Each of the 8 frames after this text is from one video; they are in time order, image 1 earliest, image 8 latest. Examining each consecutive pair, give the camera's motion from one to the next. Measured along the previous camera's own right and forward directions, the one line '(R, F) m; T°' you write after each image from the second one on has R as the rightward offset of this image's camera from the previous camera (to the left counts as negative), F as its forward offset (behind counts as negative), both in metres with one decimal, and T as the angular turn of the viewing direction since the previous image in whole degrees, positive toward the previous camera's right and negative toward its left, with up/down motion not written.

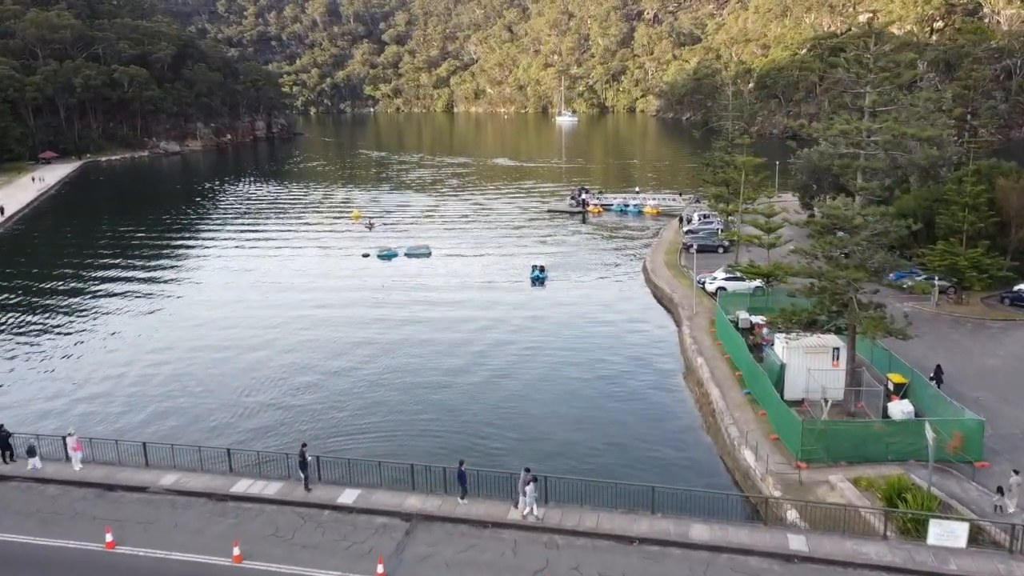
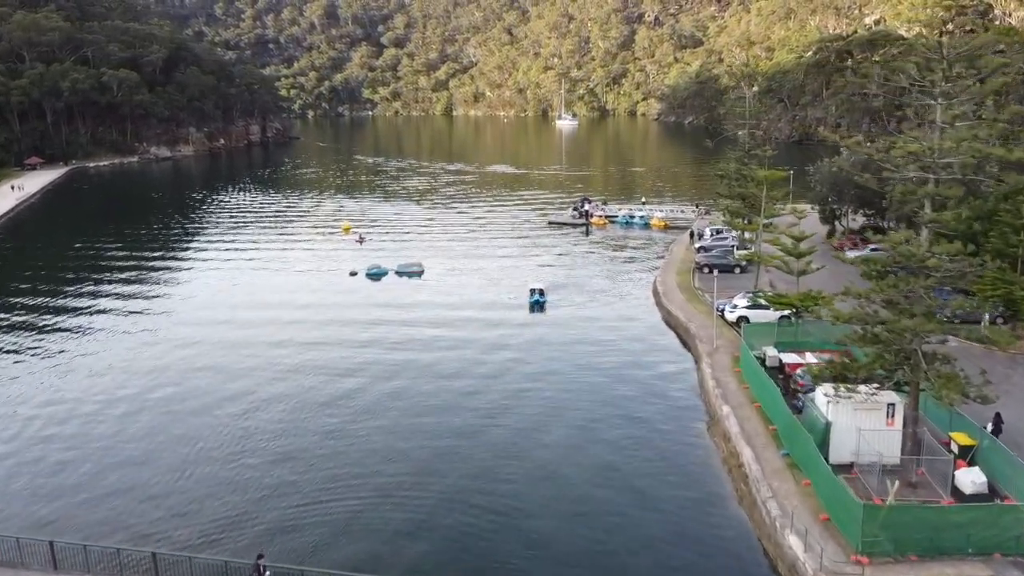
(+0.1, +4.3) m; 0°
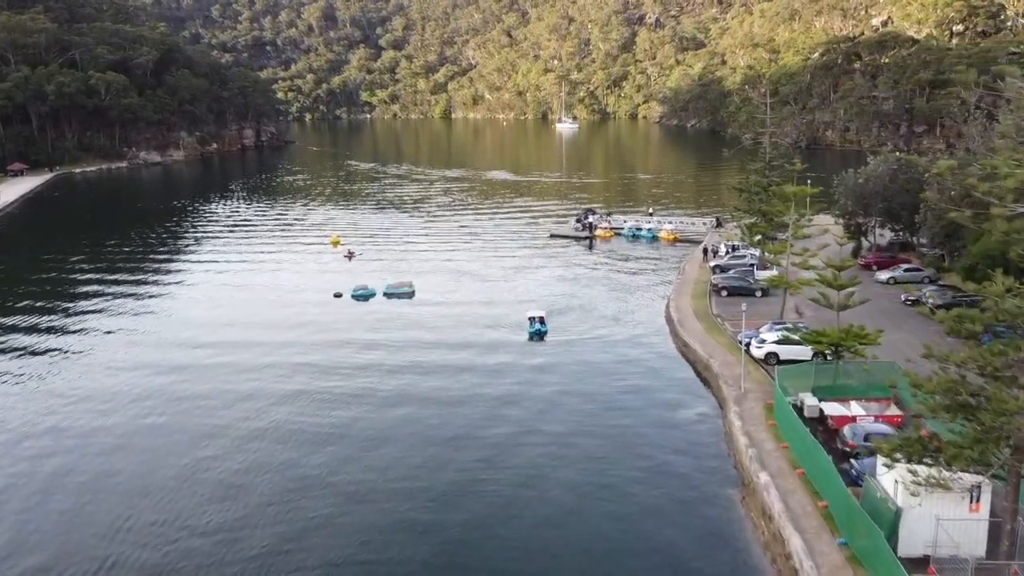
(+0.1, +4.5) m; 0°
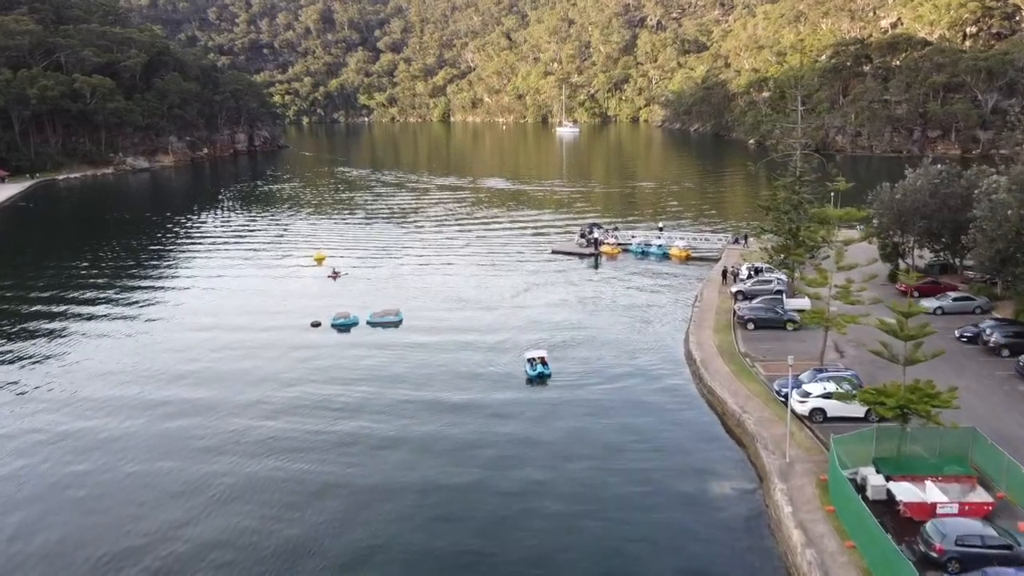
(+0.1, +5.3) m; 0°
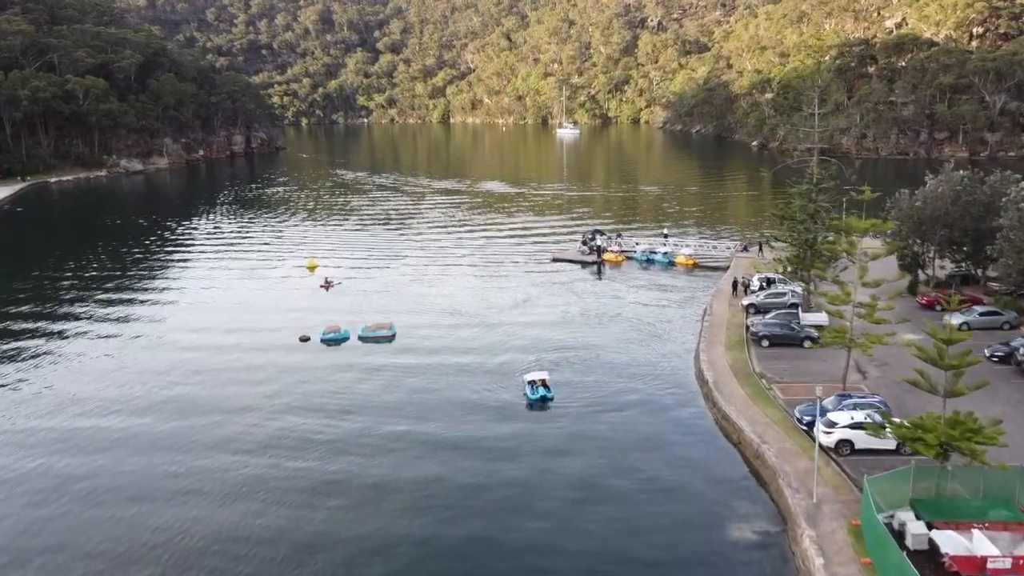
(0.0, +2.4) m; 0°
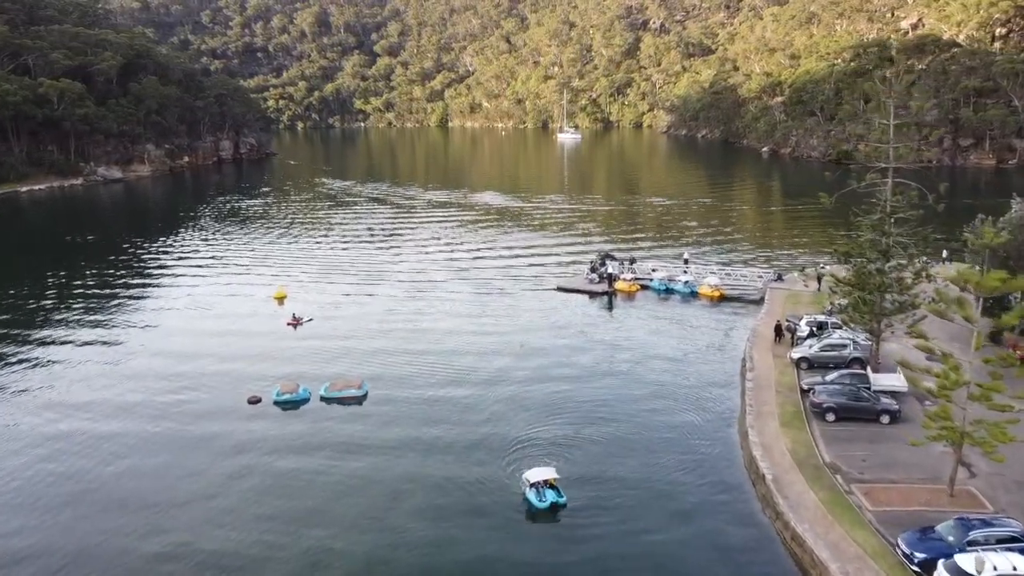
(+0.1, +8.0) m; 0°
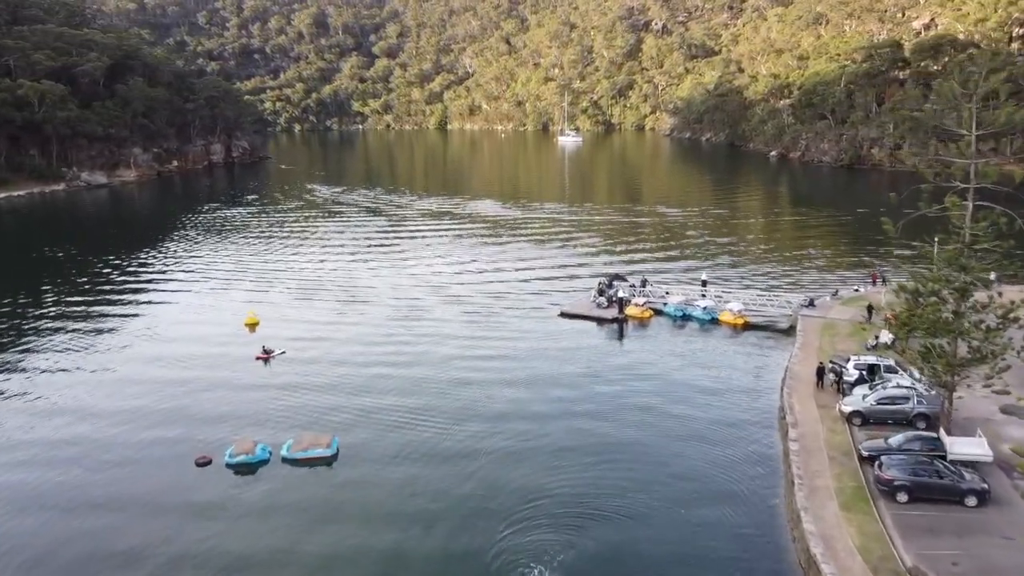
(+0.1, +5.6) m; 0°
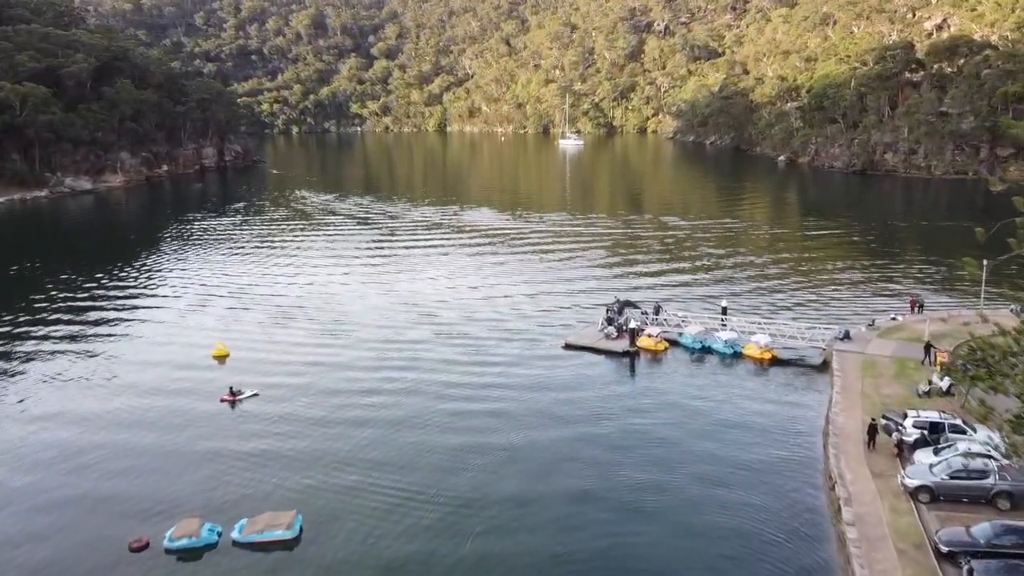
(+0.1, +5.0) m; 0°
